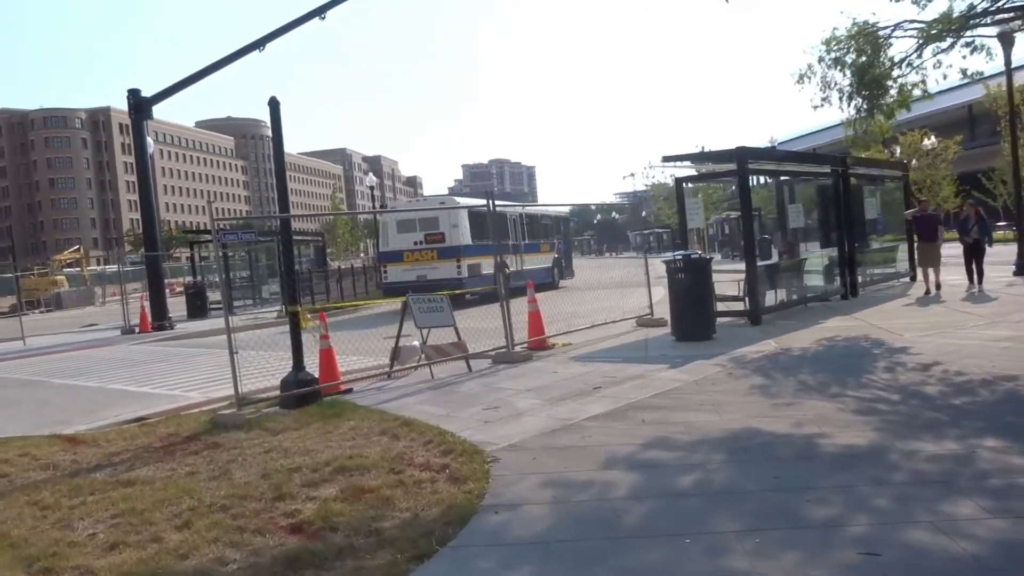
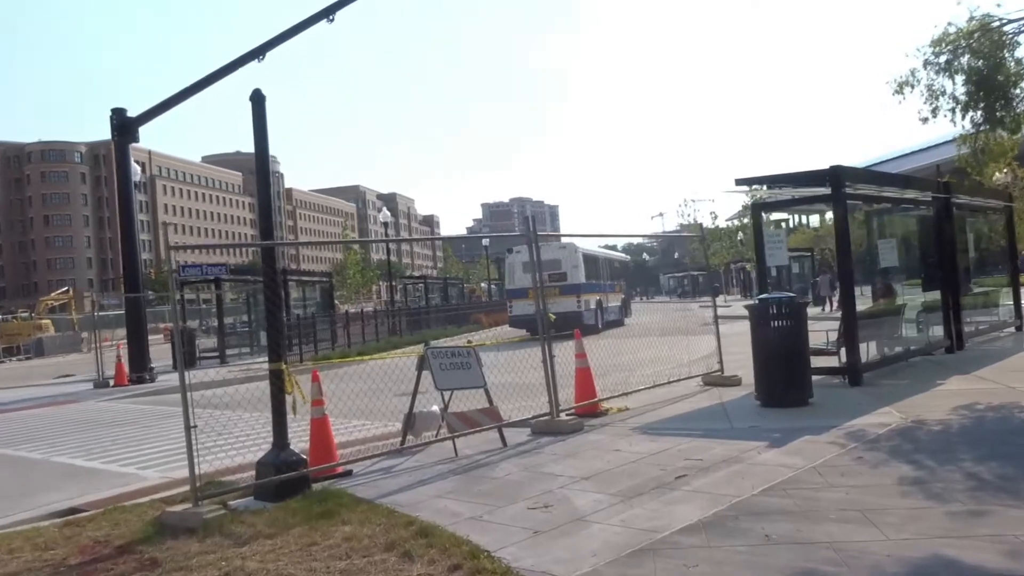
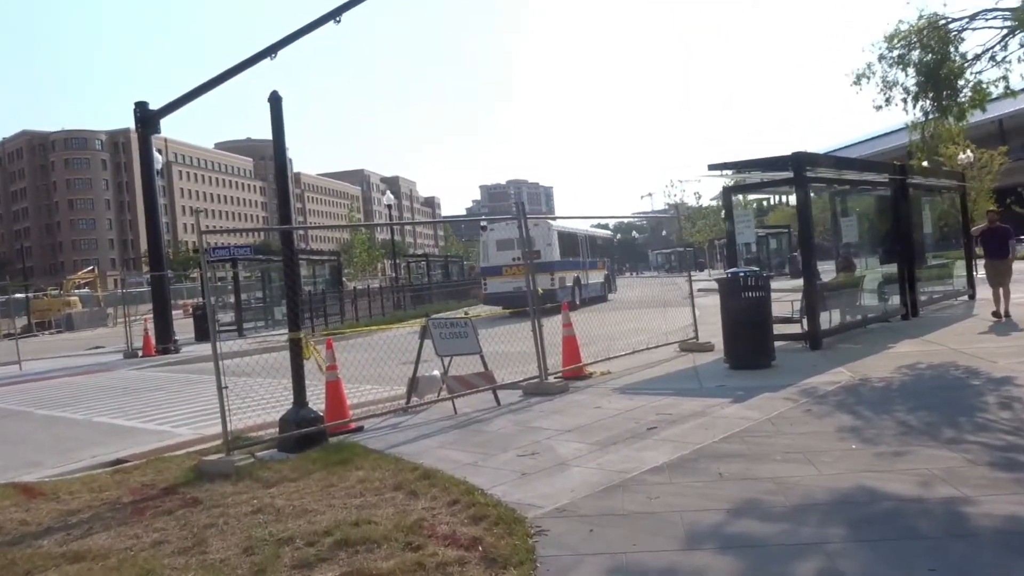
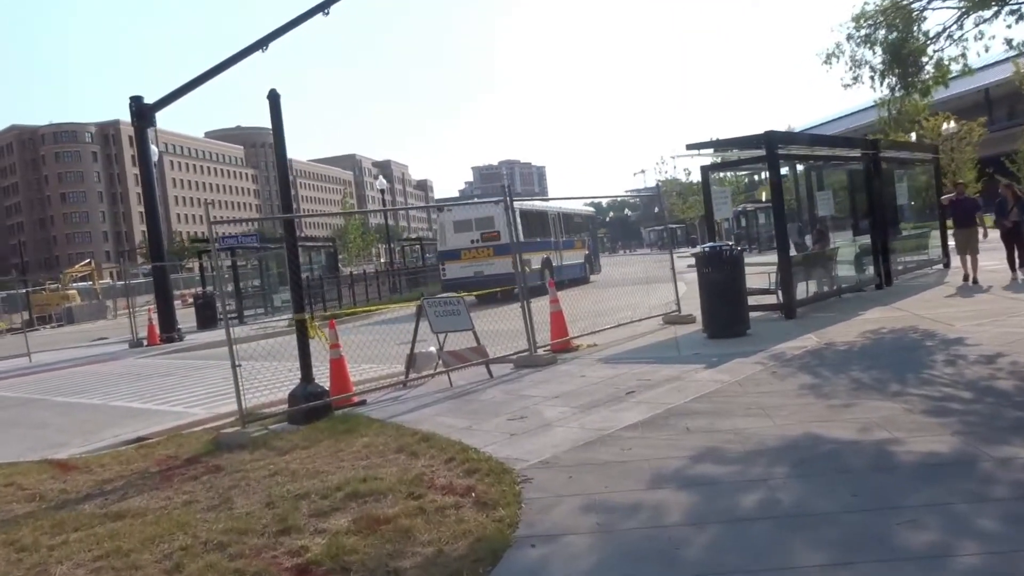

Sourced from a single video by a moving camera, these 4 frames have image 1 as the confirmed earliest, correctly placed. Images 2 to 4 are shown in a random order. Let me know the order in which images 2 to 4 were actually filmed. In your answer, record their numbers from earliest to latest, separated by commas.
4, 3, 2
